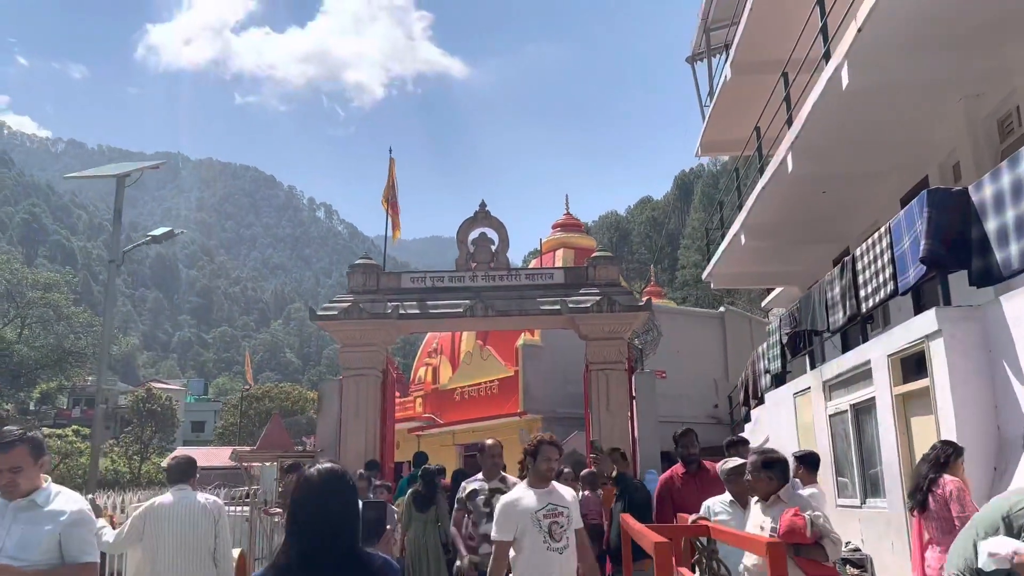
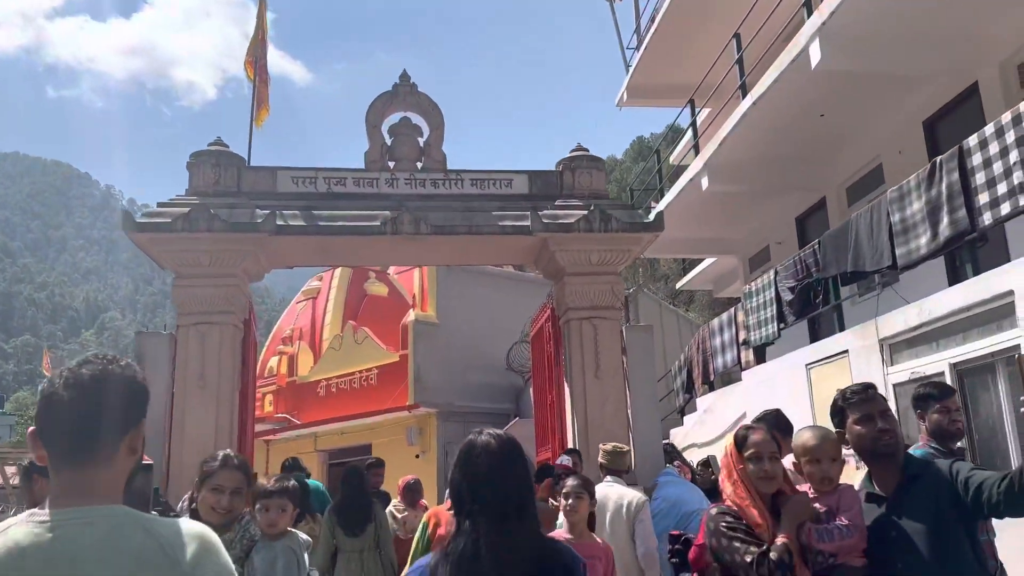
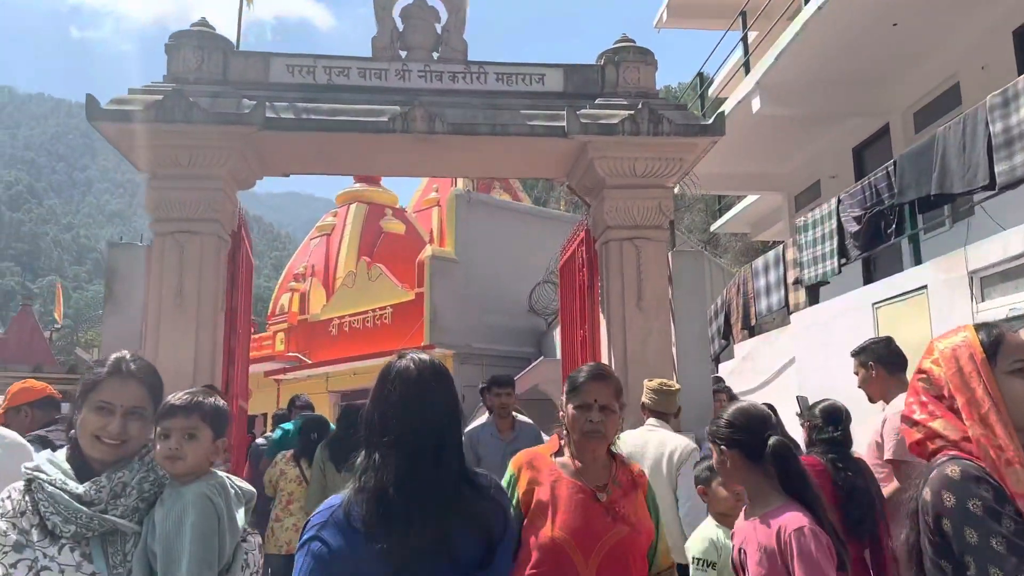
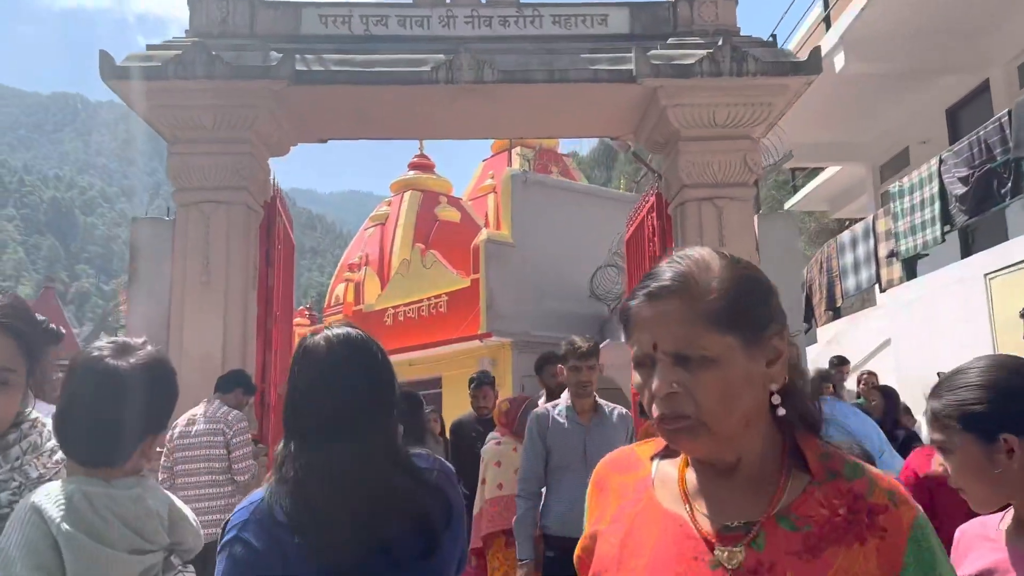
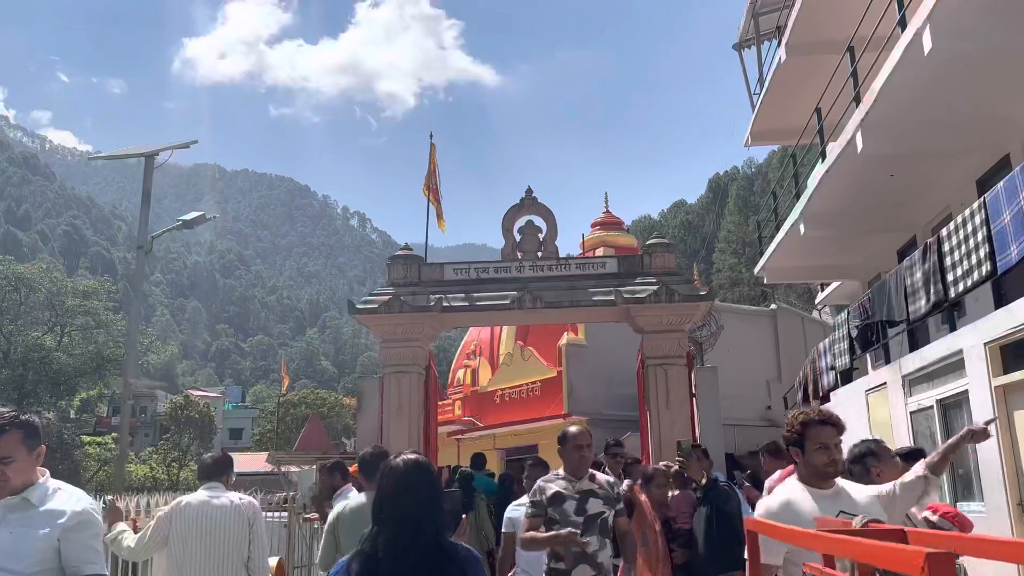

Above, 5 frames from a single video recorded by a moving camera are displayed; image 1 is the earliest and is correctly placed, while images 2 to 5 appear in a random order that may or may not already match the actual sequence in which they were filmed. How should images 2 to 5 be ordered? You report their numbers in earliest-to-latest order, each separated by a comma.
5, 2, 3, 4
